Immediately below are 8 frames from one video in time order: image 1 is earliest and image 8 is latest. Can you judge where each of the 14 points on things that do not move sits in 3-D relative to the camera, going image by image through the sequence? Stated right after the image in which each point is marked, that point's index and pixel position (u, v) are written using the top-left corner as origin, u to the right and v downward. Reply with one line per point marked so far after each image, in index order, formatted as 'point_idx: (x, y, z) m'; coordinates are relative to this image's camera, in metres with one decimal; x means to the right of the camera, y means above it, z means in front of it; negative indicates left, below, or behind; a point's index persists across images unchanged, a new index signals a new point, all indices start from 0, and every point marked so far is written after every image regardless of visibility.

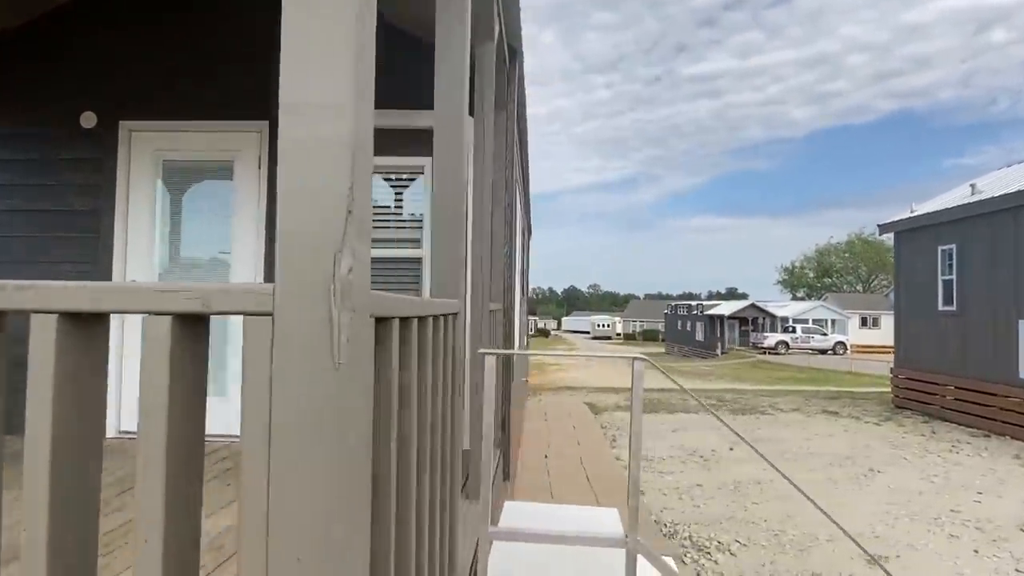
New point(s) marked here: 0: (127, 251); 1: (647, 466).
0: (-2.3, +0.2, +3.4) m
1: (+1.4, -1.9, +5.9) m
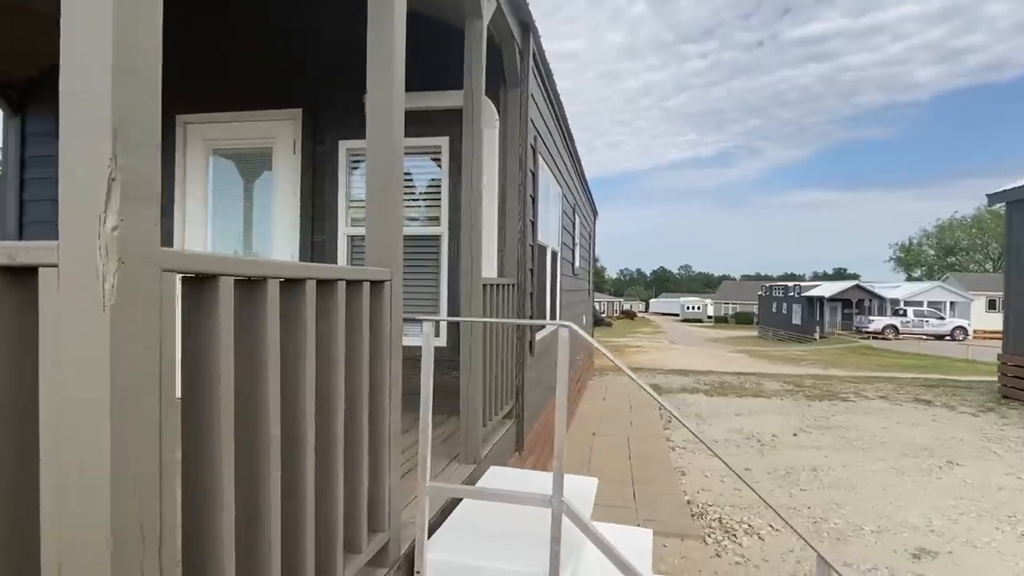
0: (-2.2, +0.4, +3.8) m
1: (+1.9, -1.6, +5.8) m
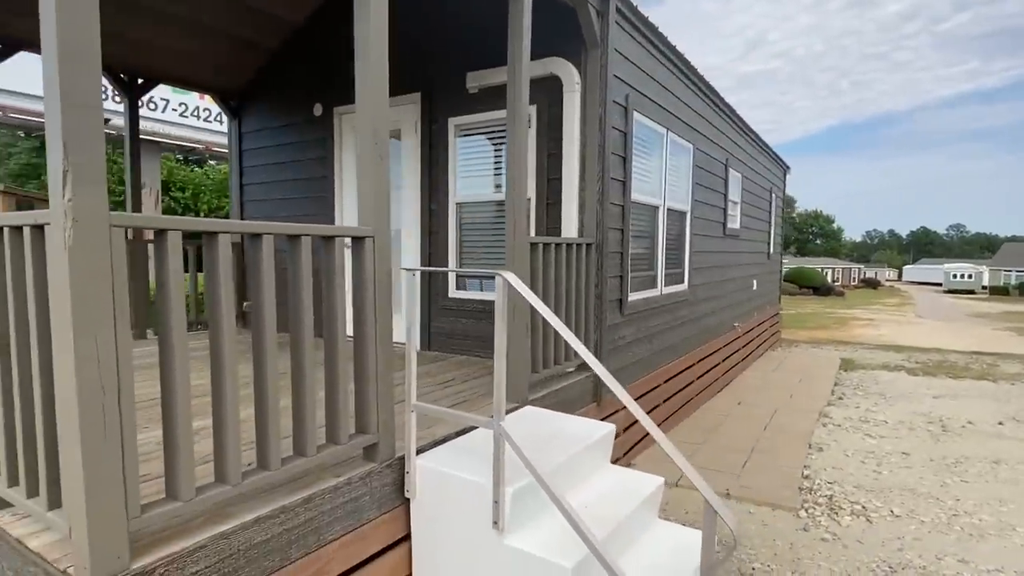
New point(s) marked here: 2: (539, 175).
0: (-1.4, +0.7, +4.7) m
1: (+3.1, -1.3, +5.1) m
2: (+0.2, +0.7, +3.7) m
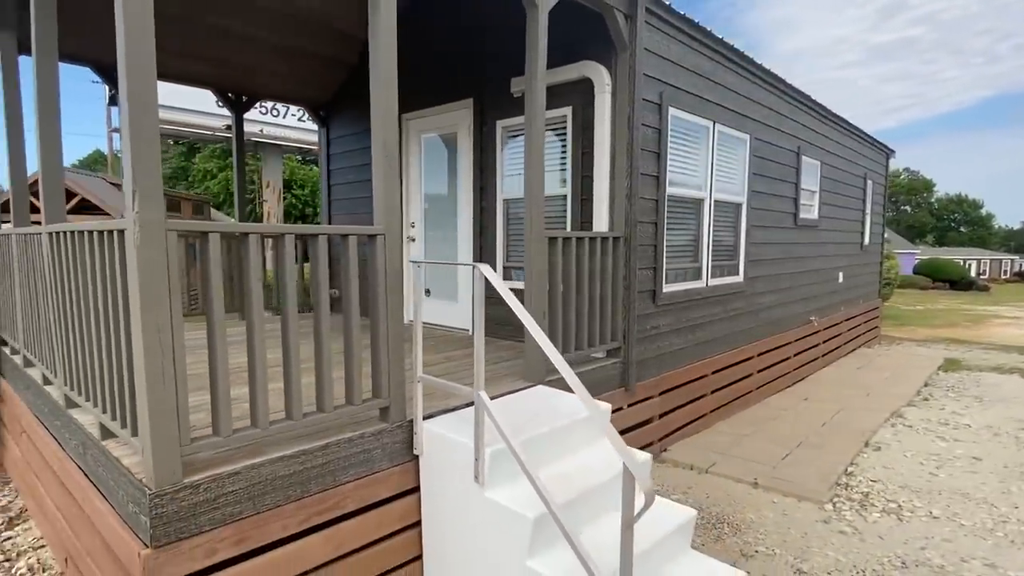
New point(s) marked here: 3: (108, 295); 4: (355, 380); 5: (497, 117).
0: (-1.0, +0.8, +5.2) m
1: (+3.6, -1.2, +4.9) m
2: (+0.4, +0.8, +3.9) m
3: (-1.5, 0.0, +2.0) m
4: (-0.6, -0.4, +2.3) m
5: (-0.1, +1.3, +4.4) m
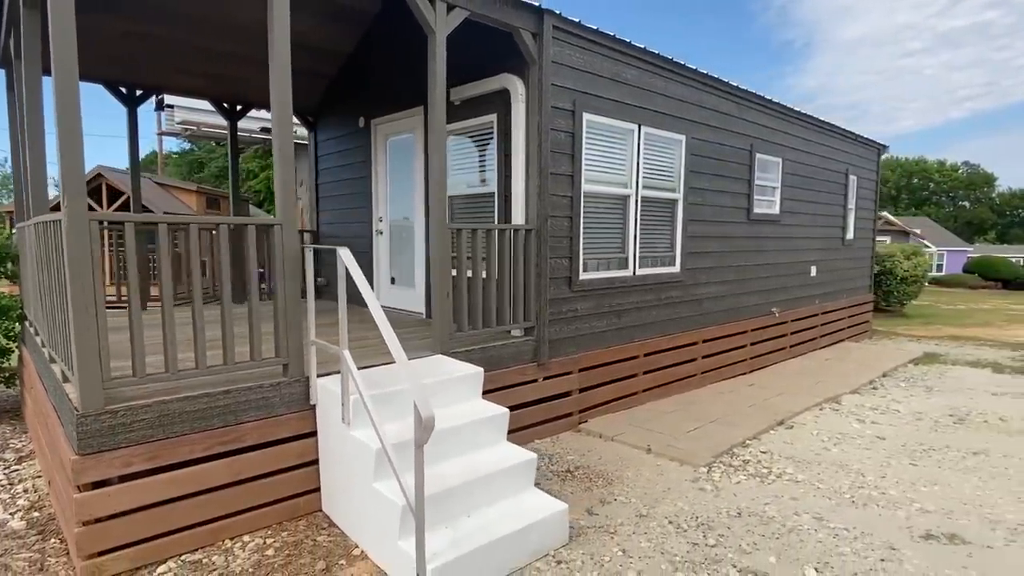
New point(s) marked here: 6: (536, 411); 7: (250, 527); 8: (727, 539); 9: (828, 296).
0: (-1.4, +0.9, +5.7) m
1: (+3.1, -1.1, +5.1) m
2: (-0.1, +0.9, +4.4) m
3: (-2.1, +0.1, +2.7) m
4: (-1.3, -0.3, +2.8) m
5: (-0.6, +1.4, +4.9) m
6: (+0.2, -0.9, +4.2) m
7: (-1.3, -1.2, +2.9) m
8: (+1.1, -1.2, +2.8) m
9: (+4.6, -0.1, +8.3) m
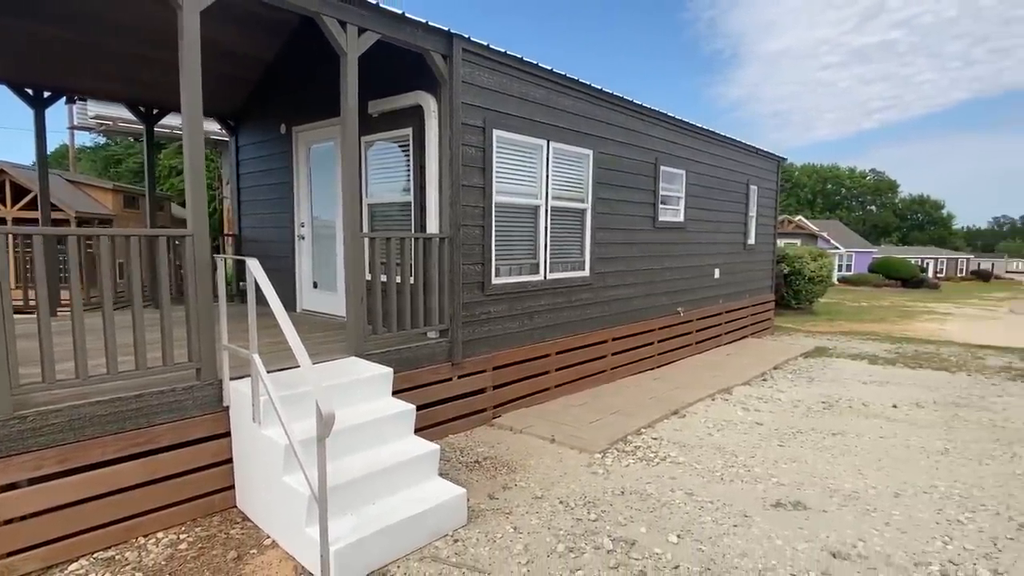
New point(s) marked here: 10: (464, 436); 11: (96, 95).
0: (-2.2, +0.9, +5.9) m
1: (+2.3, -1.1, +5.7) m
2: (-0.8, +0.9, +4.6) m
3: (-2.6, 0.0, +2.7) m
4: (-1.8, -0.3, +3.0) m
5: (-1.3, +1.4, +5.1) m
6: (-0.5, -0.9, +4.5) m
7: (-1.8, -1.2, +3.0) m
8: (+0.5, -1.3, +3.2) m
9: (+3.5, -0.1, +9.0) m
10: (-0.4, -1.2, +4.5) m
11: (-4.2, +2.0, +5.8) m
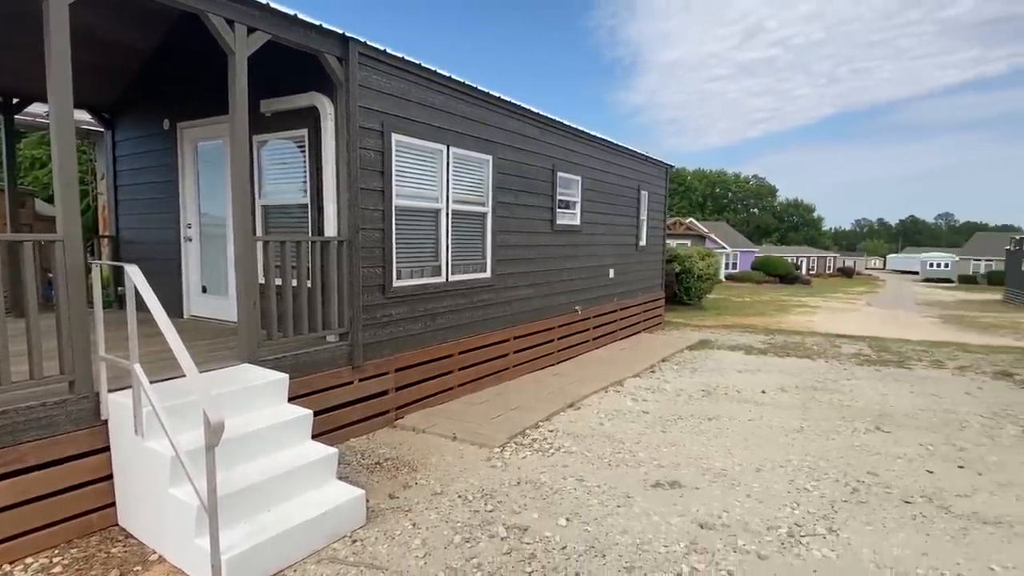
0: (-3.2, +0.8, +5.6) m
1: (+1.3, -1.1, +6.1) m
2: (-1.6, +0.8, +4.6) m
3: (-3.1, 0.0, +2.4) m
4: (-2.3, -0.4, +2.8) m
5: (-2.2, +1.4, +5.0) m
6: (-1.3, -1.0, +4.5) m
7: (-2.4, -1.3, +2.8) m
8: (0.0, -1.3, +3.4) m
9: (+1.9, -0.1, +9.6) m
10: (-1.2, -1.2, +4.5) m
11: (-5.2, +1.9, +5.2) m
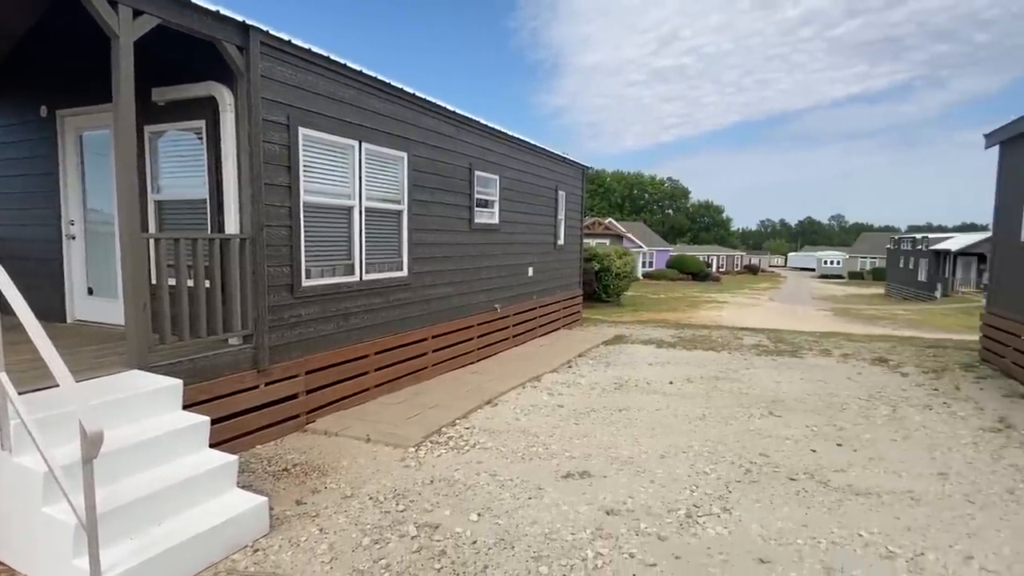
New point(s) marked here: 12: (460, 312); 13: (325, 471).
0: (-4.0, +0.8, +5.1) m
1: (+0.4, -1.1, +6.3) m
2: (-2.3, +0.8, +4.3) m
3: (-3.5, 0.0, +2.0) m
4: (-2.8, -0.4, +2.5) m
5: (-3.0, +1.3, +4.6) m
6: (-1.9, -1.0, +4.3) m
7: (-2.8, -1.3, +2.5) m
8: (-0.6, -1.3, +3.4) m
9: (+0.6, -0.1, +9.7) m
10: (-1.8, -1.2, +4.3) m
11: (-5.9, +1.9, +4.4) m
12: (-0.6, -0.3, +7.1) m
13: (-1.3, -1.2, +3.8) m
